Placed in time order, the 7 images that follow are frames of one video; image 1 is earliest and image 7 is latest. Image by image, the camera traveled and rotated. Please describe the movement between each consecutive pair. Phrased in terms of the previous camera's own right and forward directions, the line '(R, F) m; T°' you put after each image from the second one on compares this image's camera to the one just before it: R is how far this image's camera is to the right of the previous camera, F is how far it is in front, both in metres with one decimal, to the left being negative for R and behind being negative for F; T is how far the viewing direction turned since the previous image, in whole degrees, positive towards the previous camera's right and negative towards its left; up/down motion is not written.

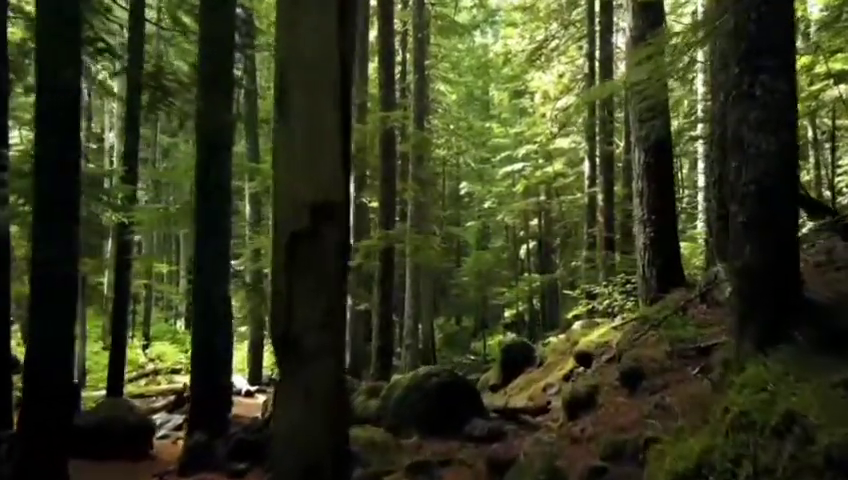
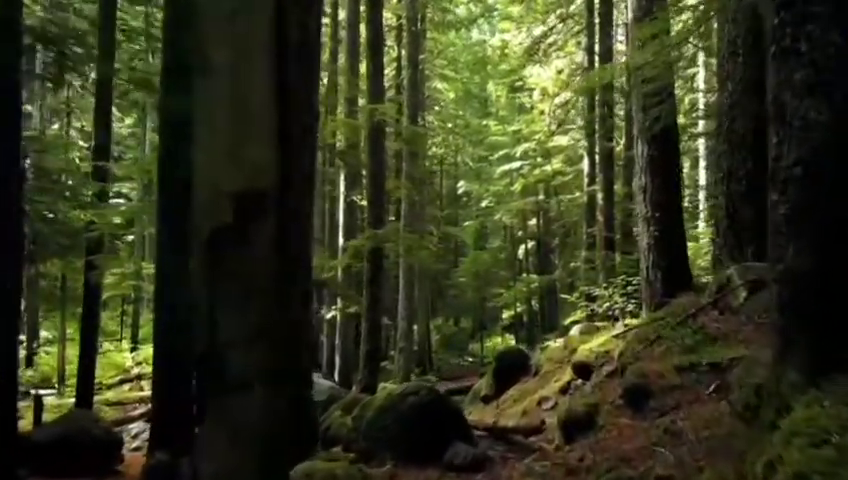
(+0.2, +0.7) m; 0°
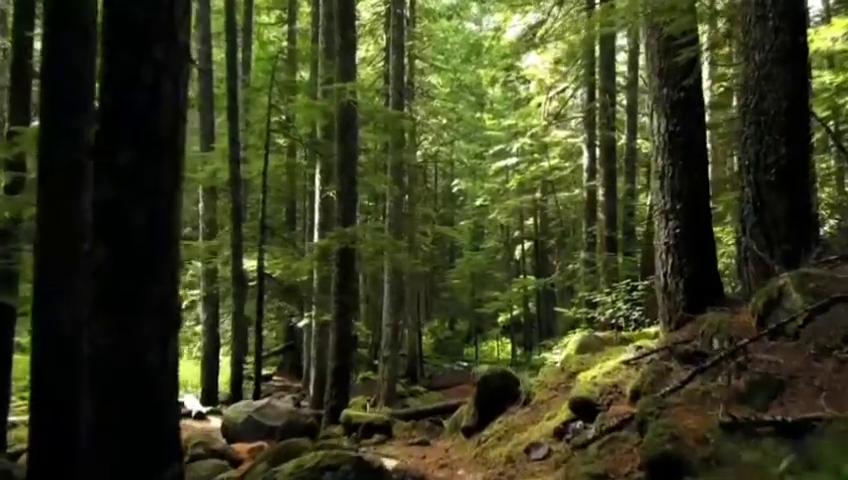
(+0.3, +1.7) m; 0°
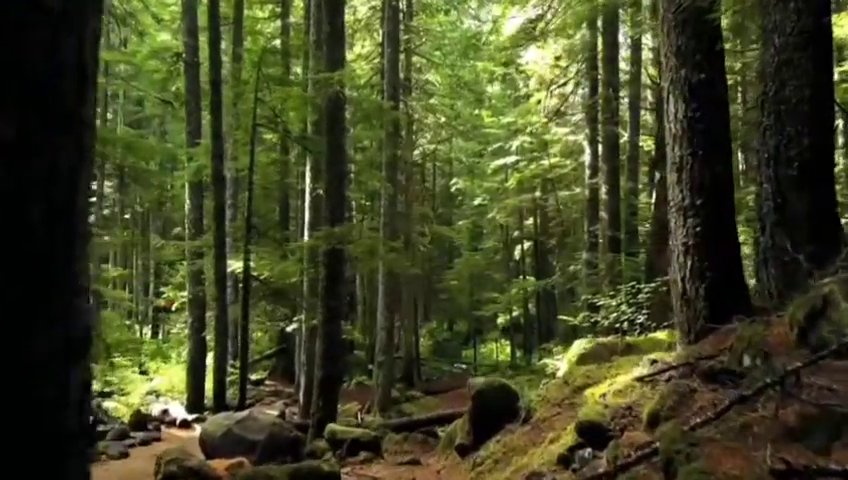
(+0.1, +0.7) m; 0°
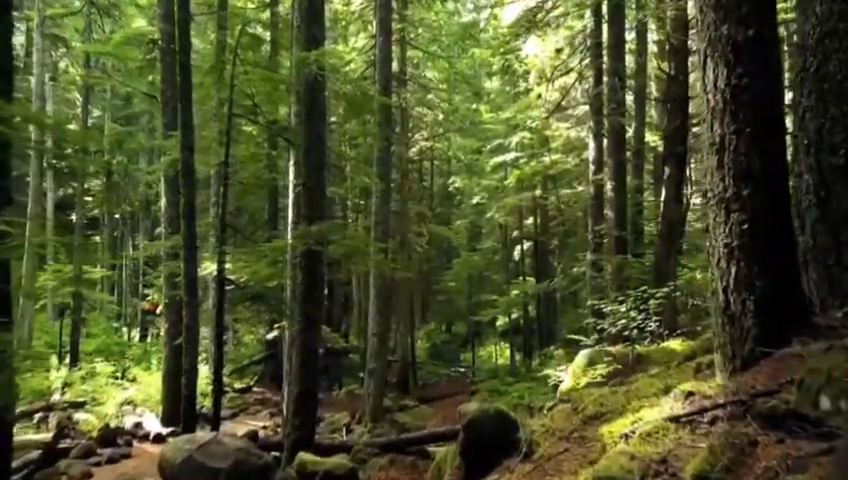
(+0.1, +1.2) m; 0°
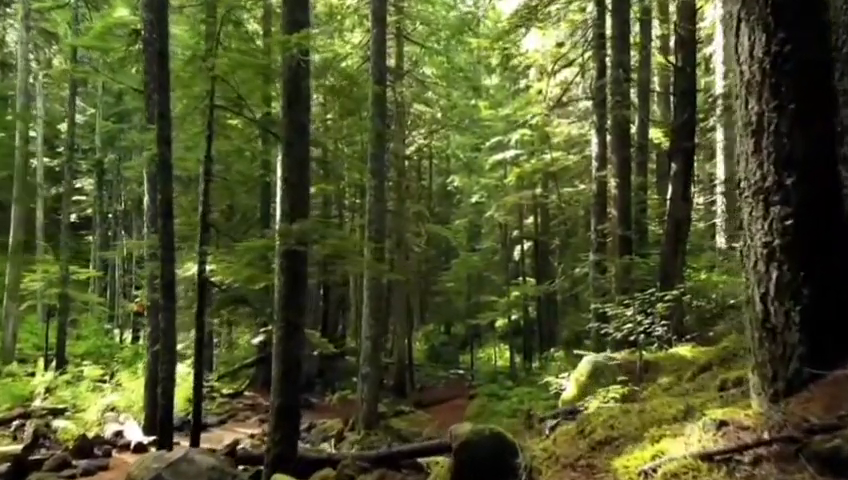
(+0.1, +0.8) m; 0°
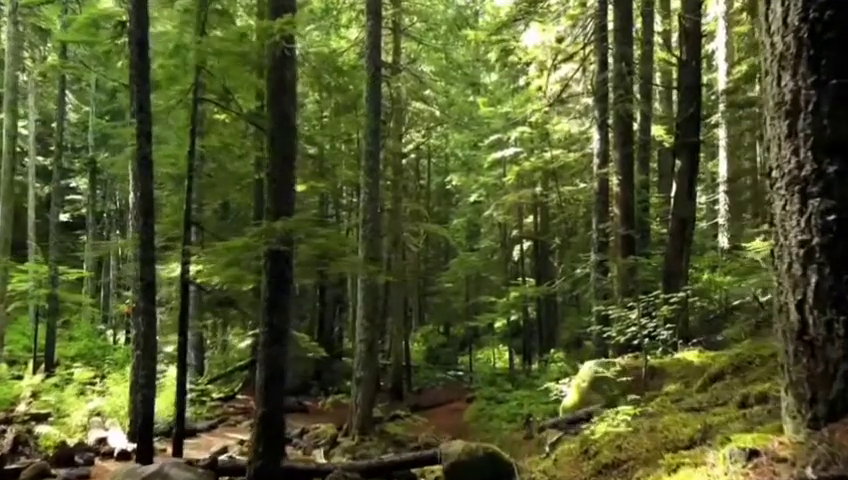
(+0.1, +0.5) m; 0°
